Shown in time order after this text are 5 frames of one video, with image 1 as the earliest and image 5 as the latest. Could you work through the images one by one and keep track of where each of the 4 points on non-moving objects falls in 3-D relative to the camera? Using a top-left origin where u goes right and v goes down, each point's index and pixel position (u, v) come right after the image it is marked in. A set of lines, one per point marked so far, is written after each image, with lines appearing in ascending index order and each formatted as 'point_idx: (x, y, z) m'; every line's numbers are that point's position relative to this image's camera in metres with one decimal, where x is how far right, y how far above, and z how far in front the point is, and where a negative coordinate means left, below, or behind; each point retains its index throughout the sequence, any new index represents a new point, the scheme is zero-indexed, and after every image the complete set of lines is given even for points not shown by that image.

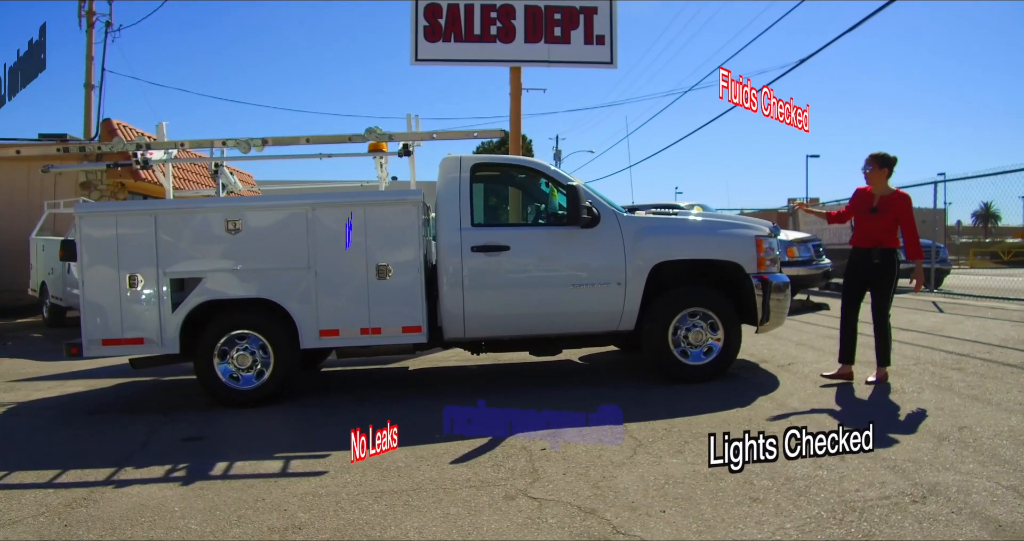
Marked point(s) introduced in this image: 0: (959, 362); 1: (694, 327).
0: (+4.5, -0.9, +7.0) m
1: (+1.7, -0.5, +6.7) m
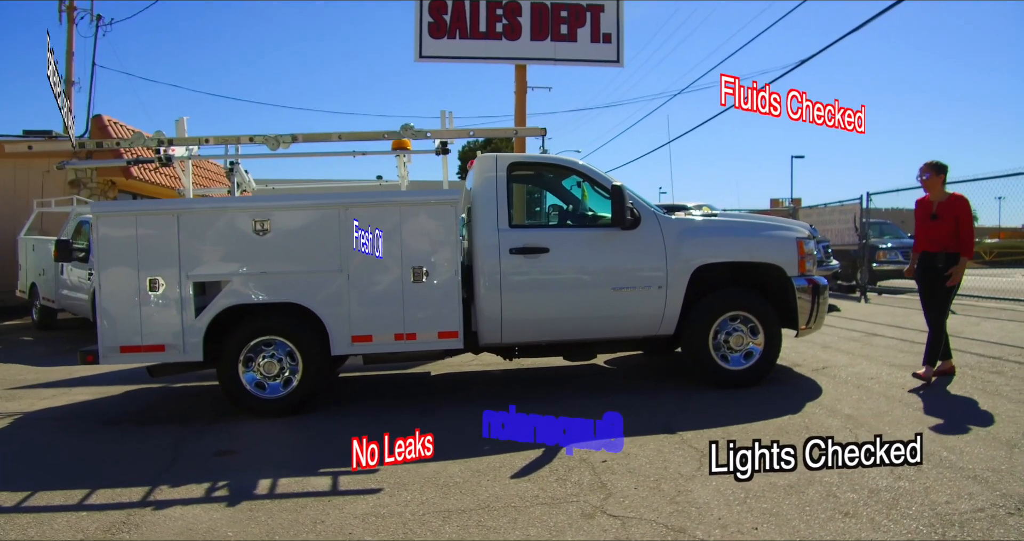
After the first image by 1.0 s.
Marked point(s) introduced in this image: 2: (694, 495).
0: (+4.8, -0.9, +7.0) m
1: (+2.1, -0.6, +6.5) m
2: (+1.1, -1.3, +4.1) m
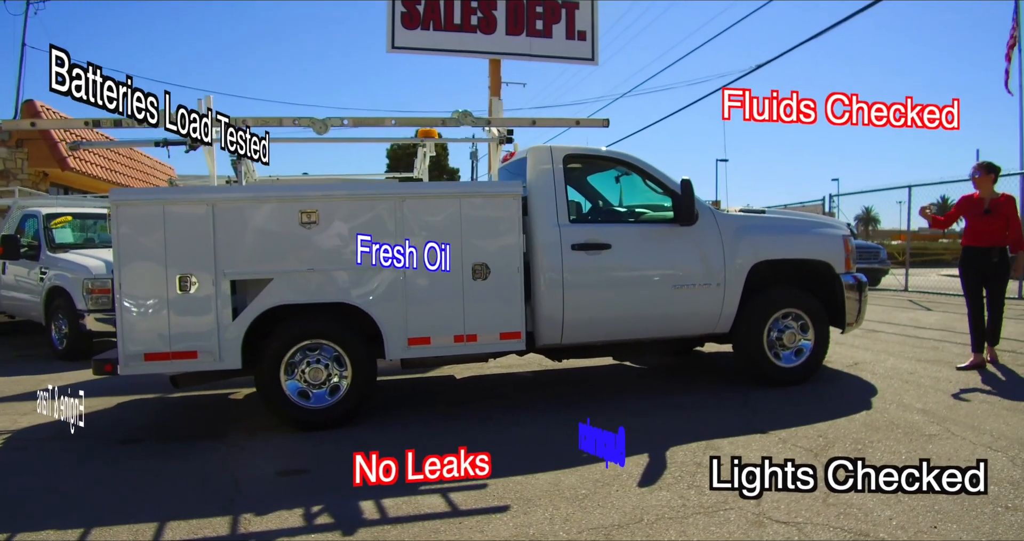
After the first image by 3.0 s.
0: (+5.2, -0.9, +7.2) m
1: (+2.5, -0.5, +6.5) m
2: (+1.8, -1.2, +3.9) m
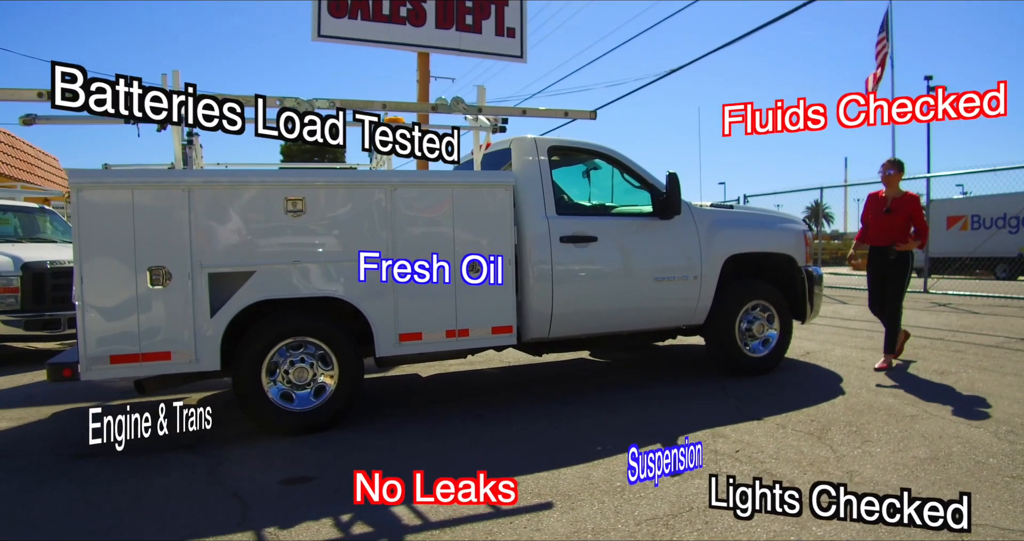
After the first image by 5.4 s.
0: (+4.8, -0.8, +7.9) m
1: (+2.3, -0.5, +6.7) m
2: (+2.0, -1.2, +4.1) m
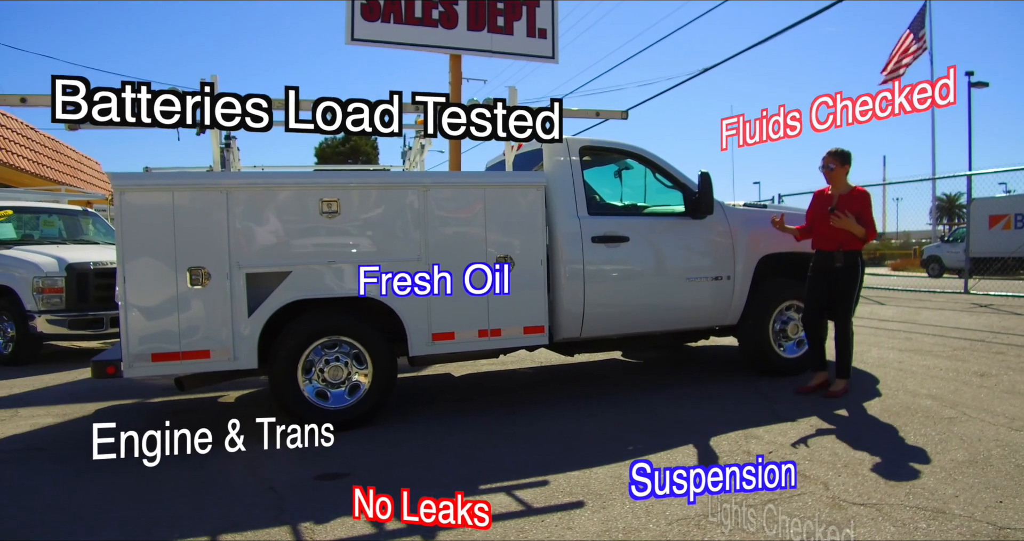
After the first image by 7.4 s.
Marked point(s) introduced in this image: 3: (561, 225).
0: (+5.2, -0.8, +7.7) m
1: (+2.6, -0.5, +6.6) m
2: (+2.2, -1.2, +4.0) m
3: (+0.4, +0.4, +5.7) m
